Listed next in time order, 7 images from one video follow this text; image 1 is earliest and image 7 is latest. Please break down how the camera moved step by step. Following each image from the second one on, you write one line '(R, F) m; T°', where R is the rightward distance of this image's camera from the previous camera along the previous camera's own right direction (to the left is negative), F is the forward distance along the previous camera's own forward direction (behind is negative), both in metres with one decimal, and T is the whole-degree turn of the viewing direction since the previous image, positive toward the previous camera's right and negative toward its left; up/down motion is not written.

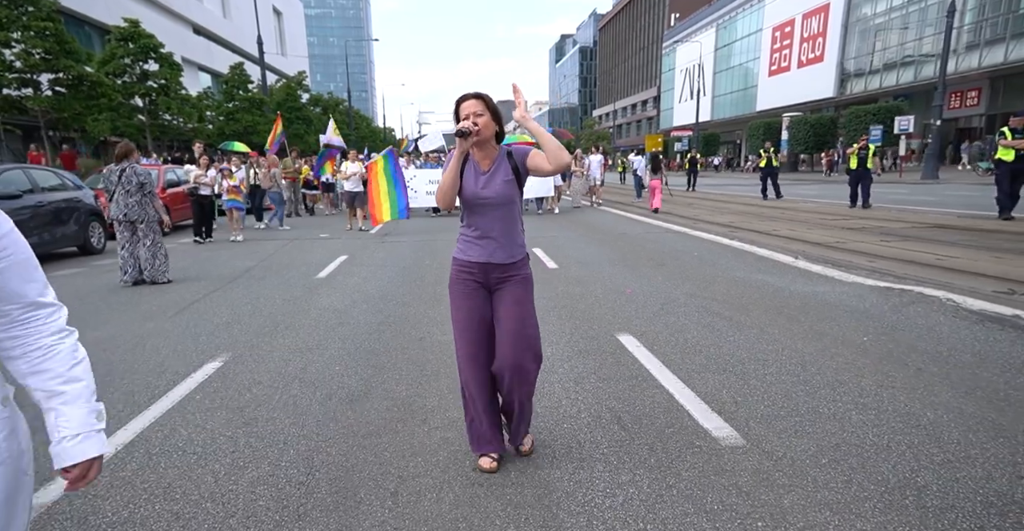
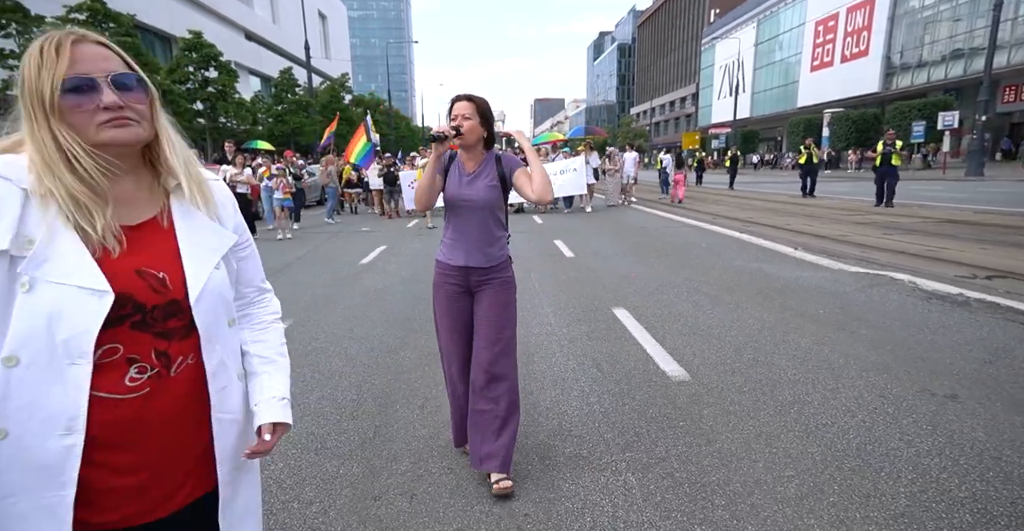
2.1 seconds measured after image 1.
(+0.3, -1.0) m; -4°
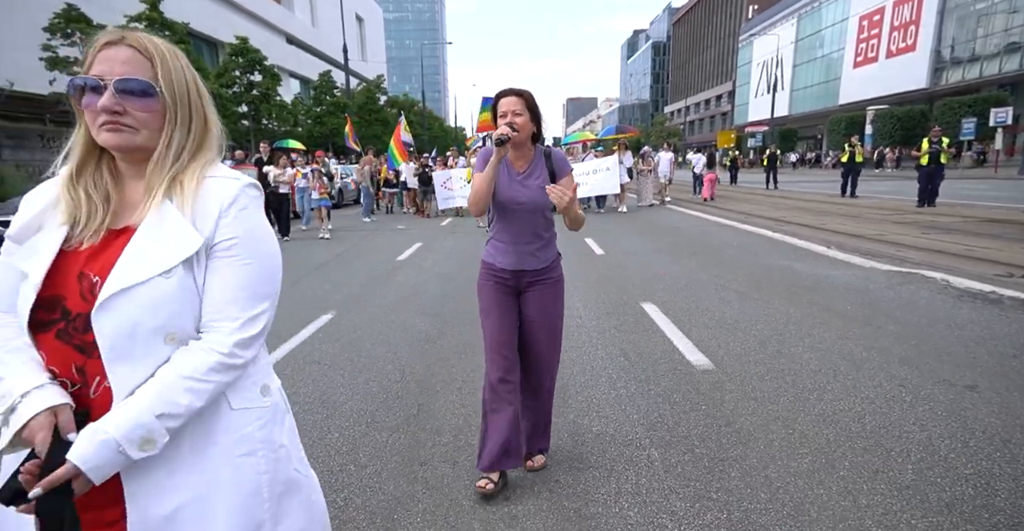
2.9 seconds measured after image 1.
(0.0, -0.3) m; -3°
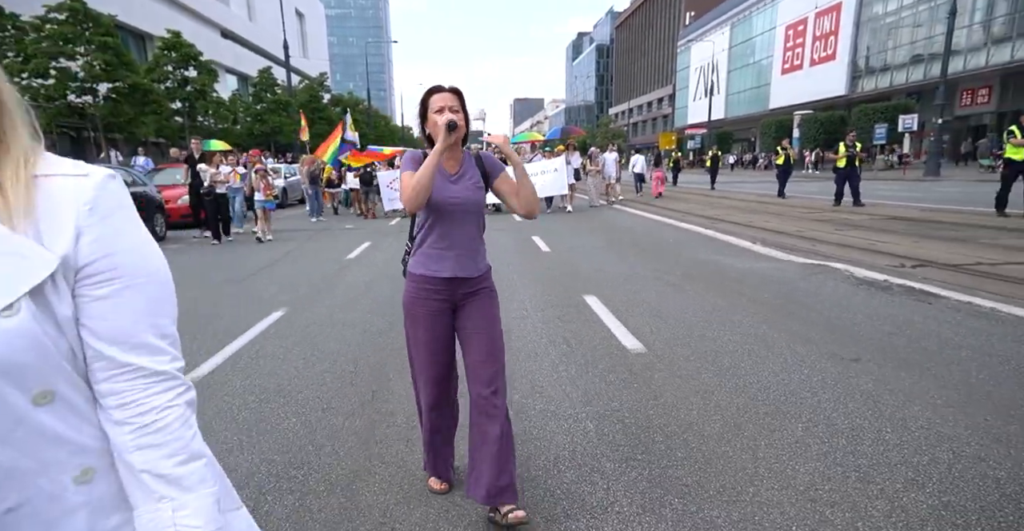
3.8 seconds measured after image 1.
(0.0, -0.3) m; +5°
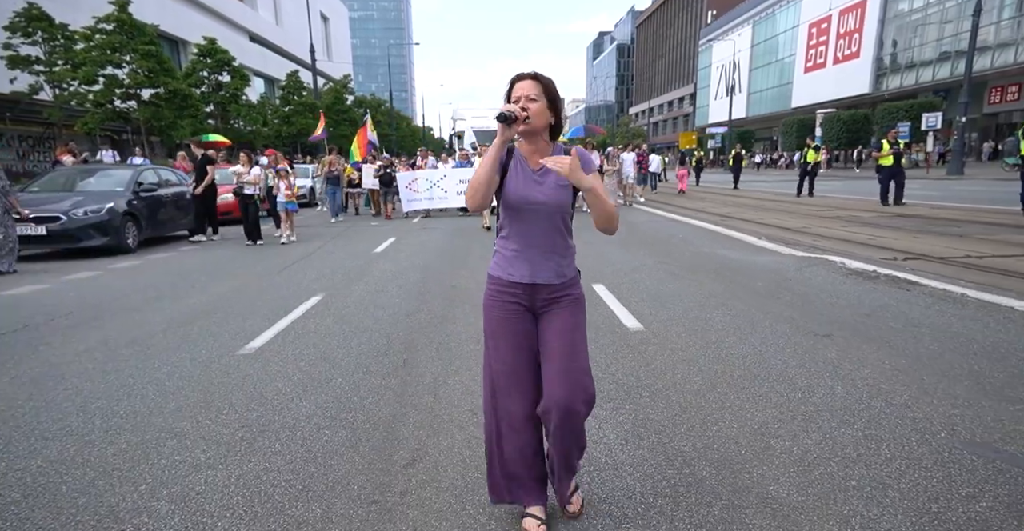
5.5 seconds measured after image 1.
(+0.1, -0.6) m; -2°
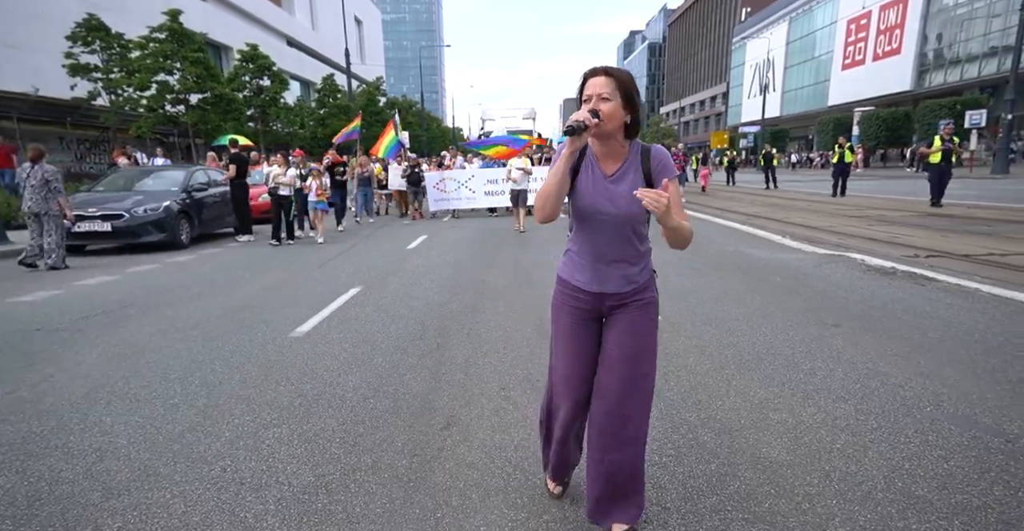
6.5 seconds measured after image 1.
(0.0, -0.4) m; -3°
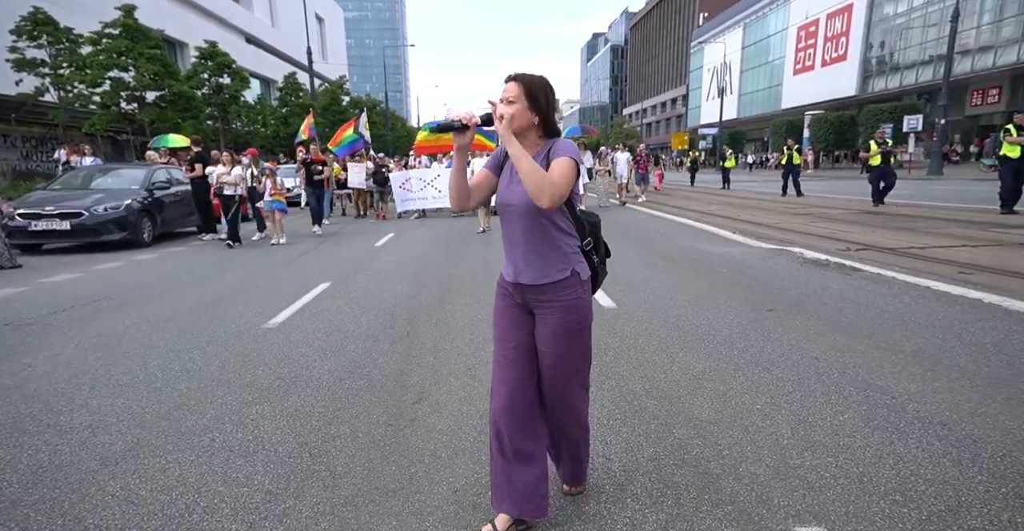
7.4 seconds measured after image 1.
(0.0, -0.4) m; +3°
